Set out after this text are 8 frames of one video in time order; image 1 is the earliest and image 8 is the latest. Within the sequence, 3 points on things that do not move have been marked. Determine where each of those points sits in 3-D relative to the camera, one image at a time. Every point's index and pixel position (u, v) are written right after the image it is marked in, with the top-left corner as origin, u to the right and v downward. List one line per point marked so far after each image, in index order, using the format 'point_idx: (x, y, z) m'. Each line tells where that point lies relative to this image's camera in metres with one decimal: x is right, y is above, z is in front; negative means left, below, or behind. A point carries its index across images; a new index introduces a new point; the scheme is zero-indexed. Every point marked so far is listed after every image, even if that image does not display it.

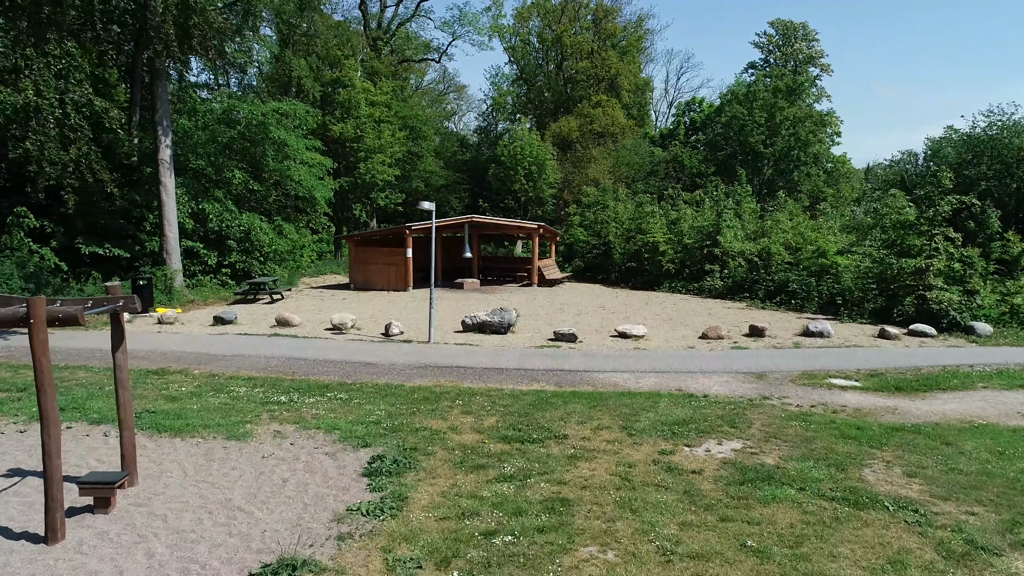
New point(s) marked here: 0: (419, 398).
0: (-1.0, -1.2, +7.6) m
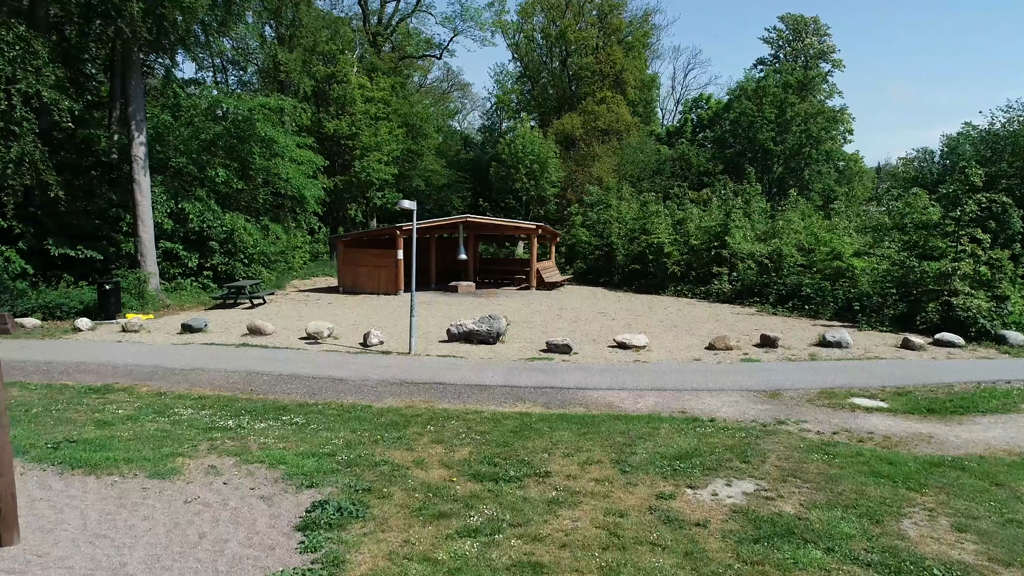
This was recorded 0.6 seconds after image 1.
0: (-1.2, -1.3, +6.7) m
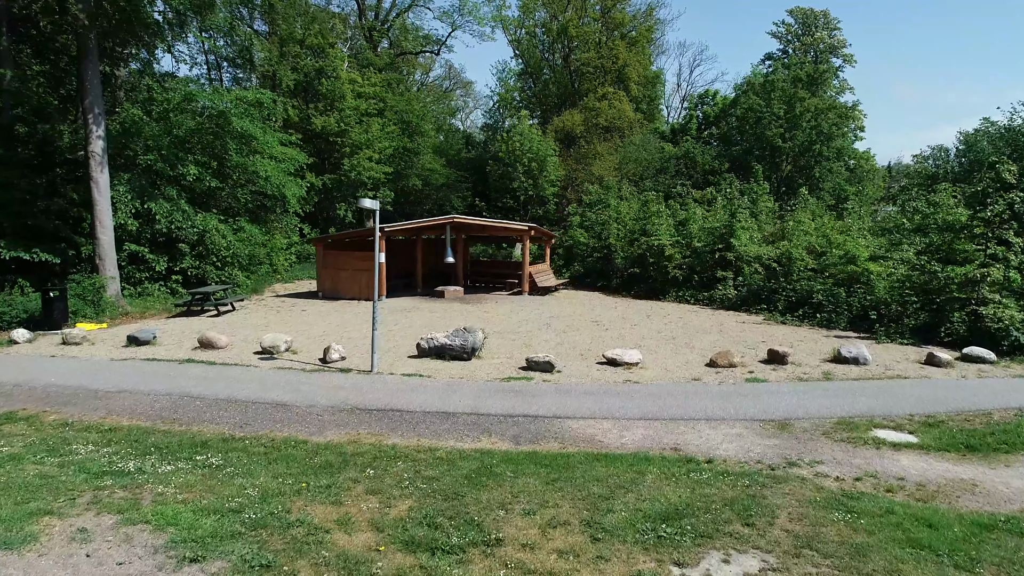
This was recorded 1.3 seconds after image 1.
0: (-1.5, -1.4, +5.6) m
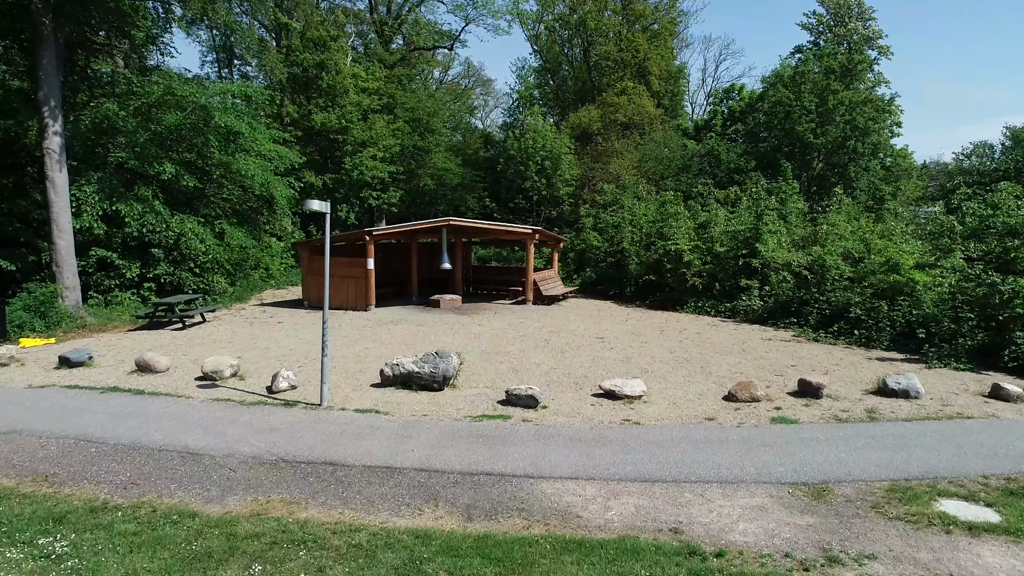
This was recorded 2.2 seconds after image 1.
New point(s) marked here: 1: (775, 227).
0: (-1.9, -1.6, +4.3) m
1: (+5.5, +1.3, +15.0) m
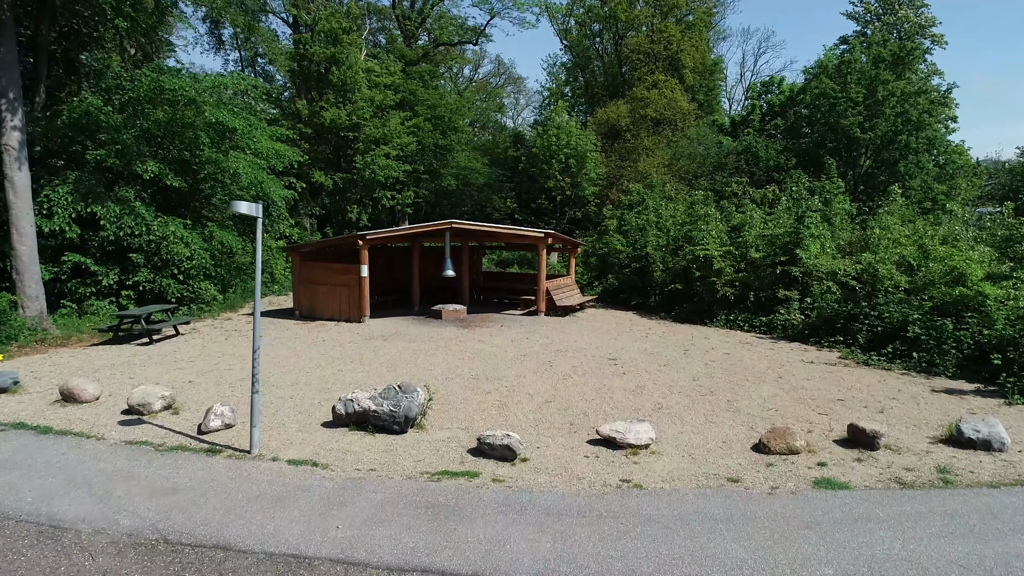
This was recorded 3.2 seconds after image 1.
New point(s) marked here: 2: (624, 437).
0: (-2.2, -1.7, +2.9) m
1: (+5.7, +1.1, +13.3) m
2: (+1.0, -1.3, +6.2) m
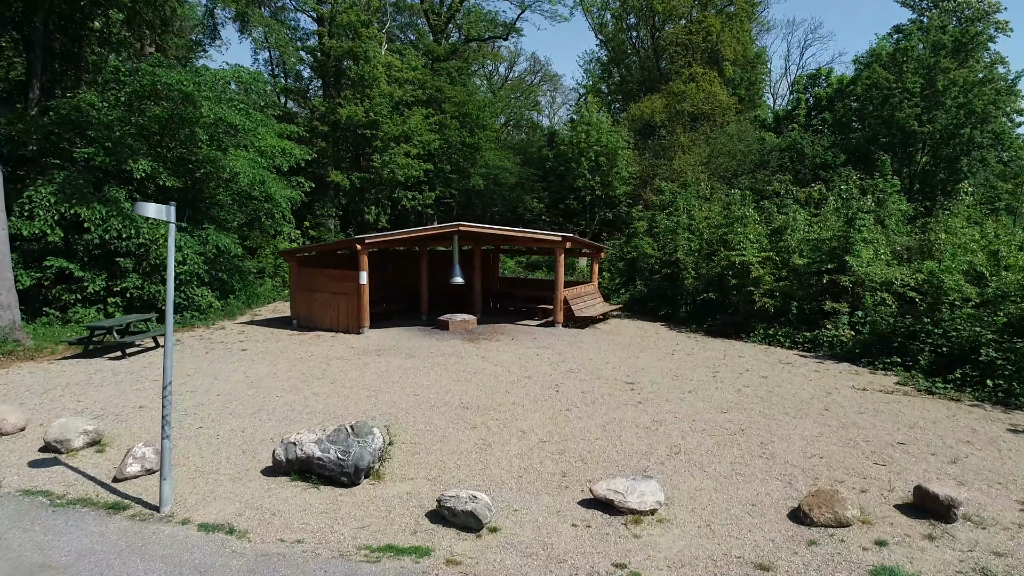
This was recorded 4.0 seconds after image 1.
0: (-2.6, -1.9, +1.8) m
1: (+5.9, +0.9, +11.7) m
2: (+0.8, -1.4, +4.9) m
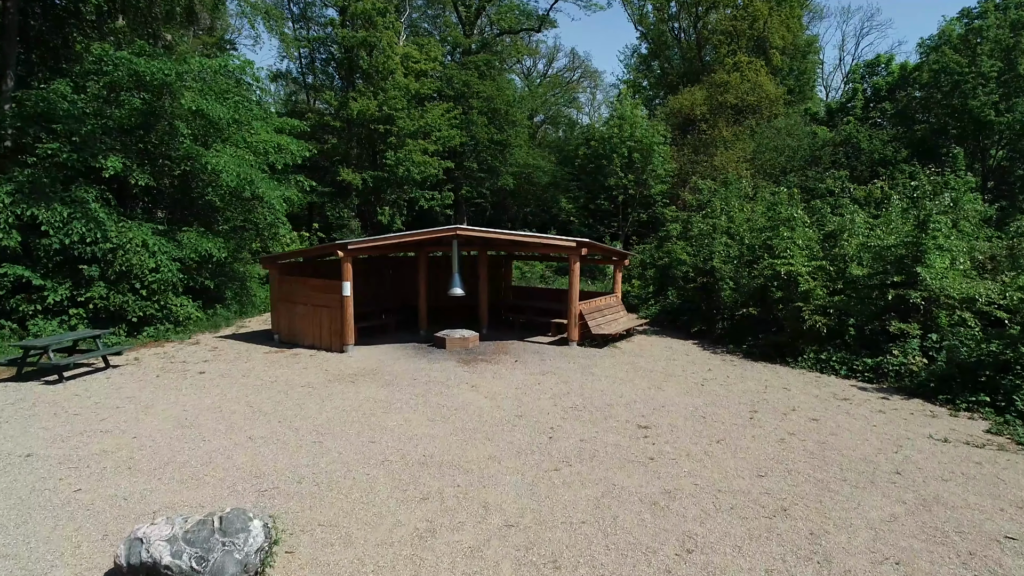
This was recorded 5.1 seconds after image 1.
0: (-3.2, -2.1, +0.3) m
1: (+5.9, +0.6, +9.7) m
2: (+0.4, -1.6, +3.2) m
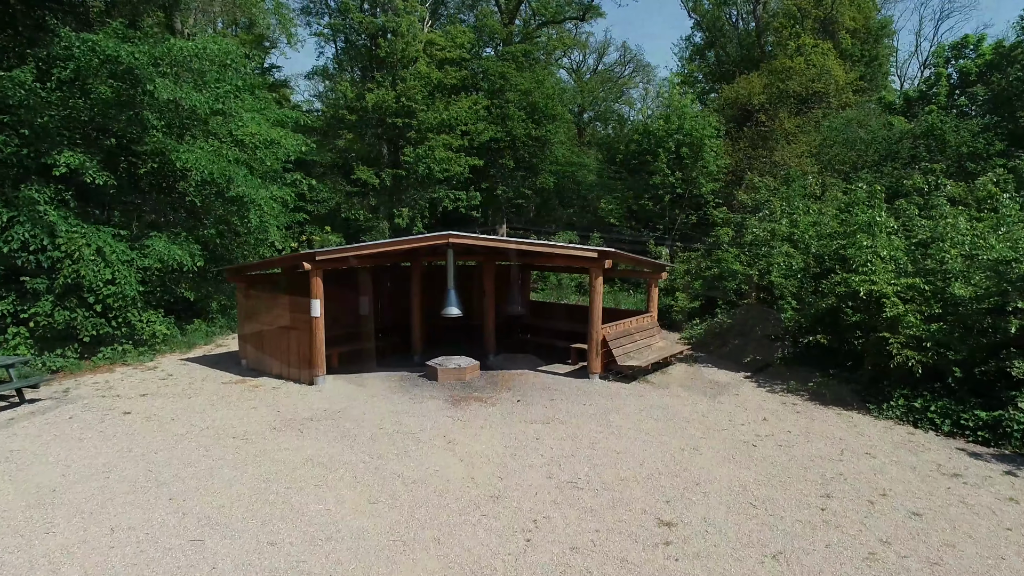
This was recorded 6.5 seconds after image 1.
0: (-3.9, -2.3, -1.4) m
1: (+5.9, +0.3, +7.3) m
2: (-0.1, -1.9, +1.2) m
